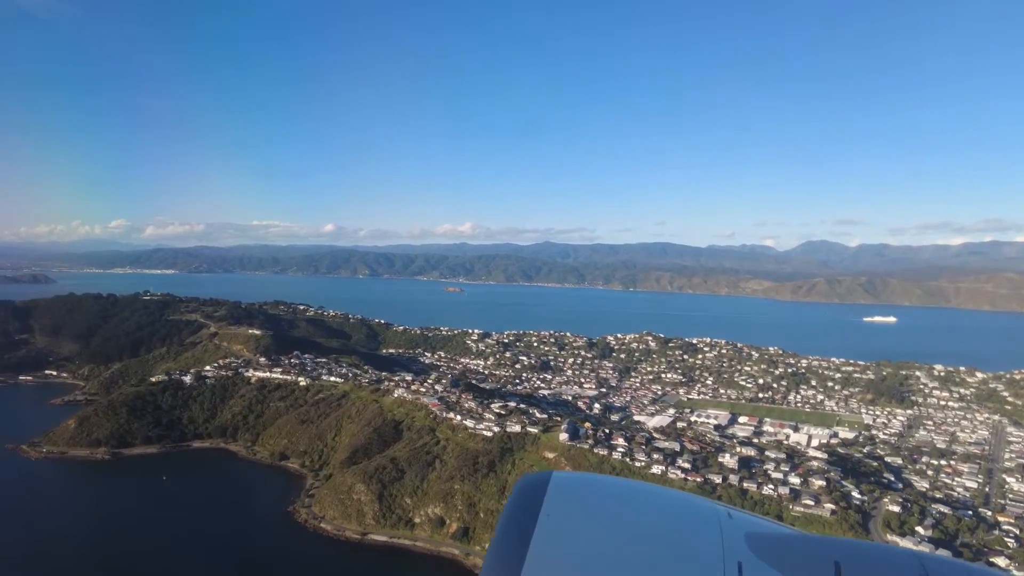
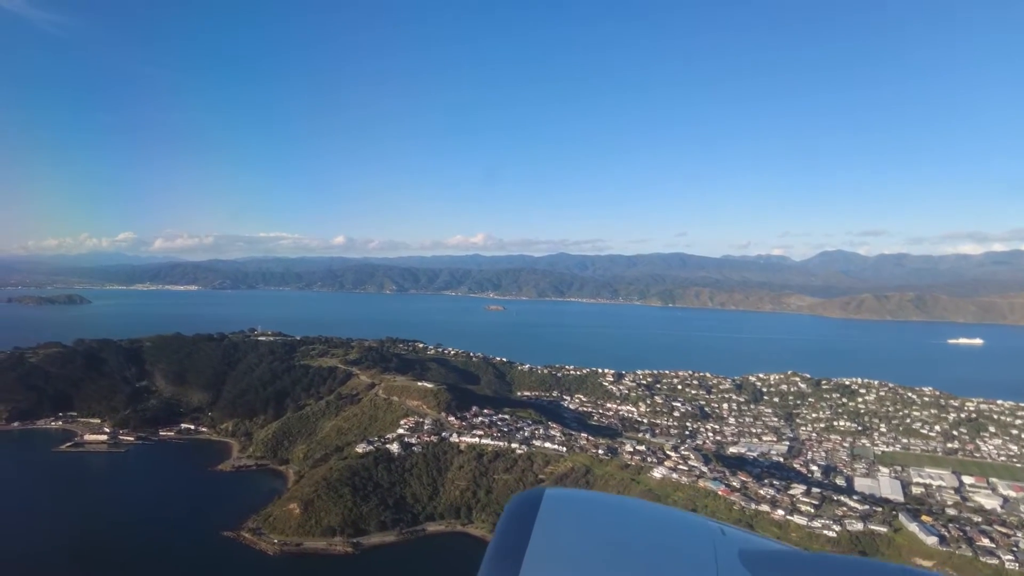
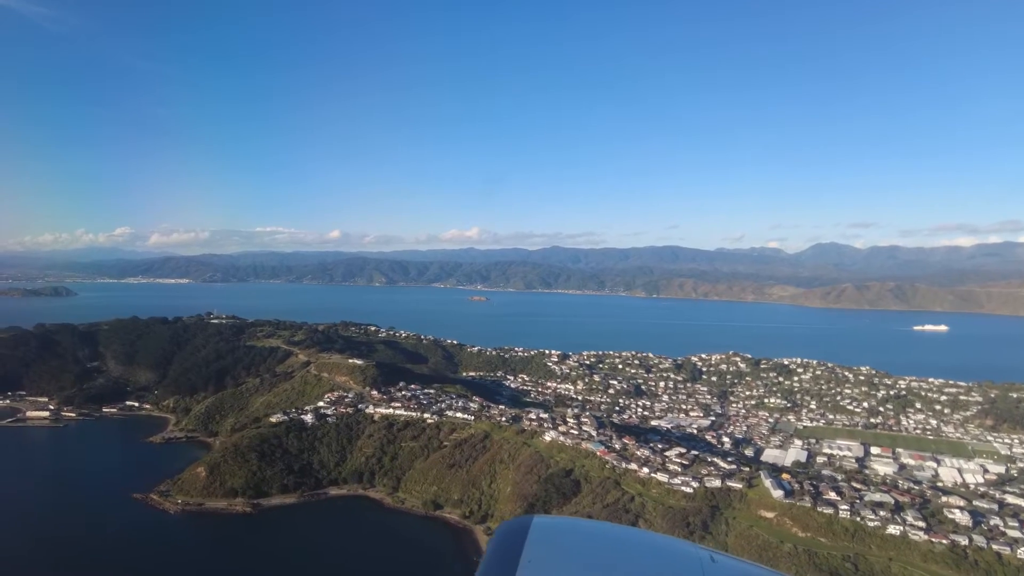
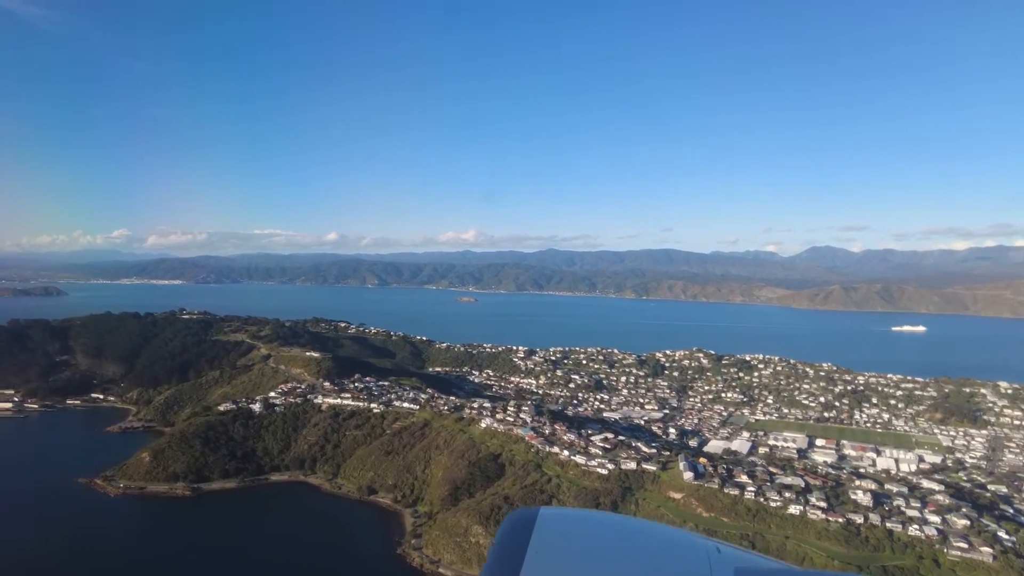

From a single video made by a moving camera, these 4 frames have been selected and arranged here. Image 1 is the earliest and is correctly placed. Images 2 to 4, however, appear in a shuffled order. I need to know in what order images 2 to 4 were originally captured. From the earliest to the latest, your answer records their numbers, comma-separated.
4, 3, 2
